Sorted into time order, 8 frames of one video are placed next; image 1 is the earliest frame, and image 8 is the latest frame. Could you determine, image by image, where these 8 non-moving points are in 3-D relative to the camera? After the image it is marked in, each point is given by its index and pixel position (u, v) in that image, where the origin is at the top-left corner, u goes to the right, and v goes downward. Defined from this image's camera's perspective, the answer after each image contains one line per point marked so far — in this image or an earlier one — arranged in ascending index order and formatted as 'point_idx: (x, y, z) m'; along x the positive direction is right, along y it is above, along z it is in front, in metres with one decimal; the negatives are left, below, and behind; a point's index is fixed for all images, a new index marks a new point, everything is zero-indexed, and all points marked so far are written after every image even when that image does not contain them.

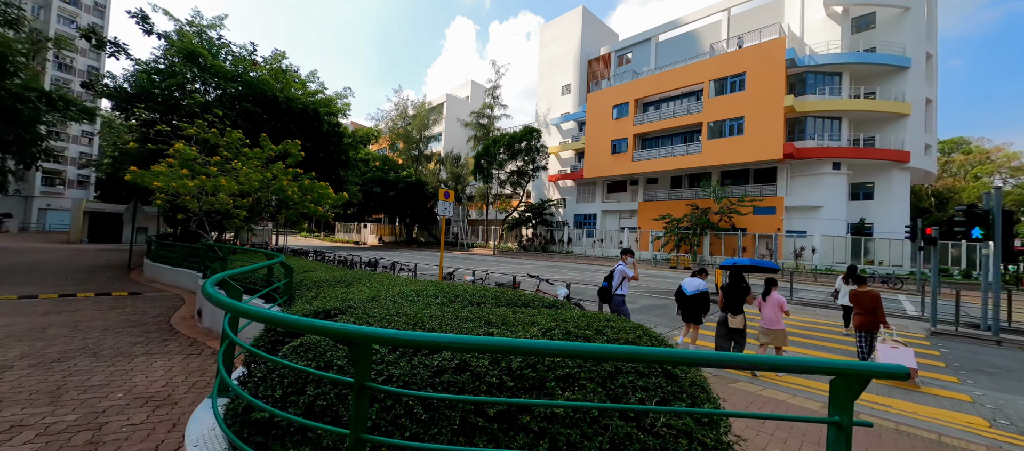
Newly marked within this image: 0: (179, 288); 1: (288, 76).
0: (-8.2, -1.6, +9.0) m
1: (-7.6, +5.0, +12.3) m
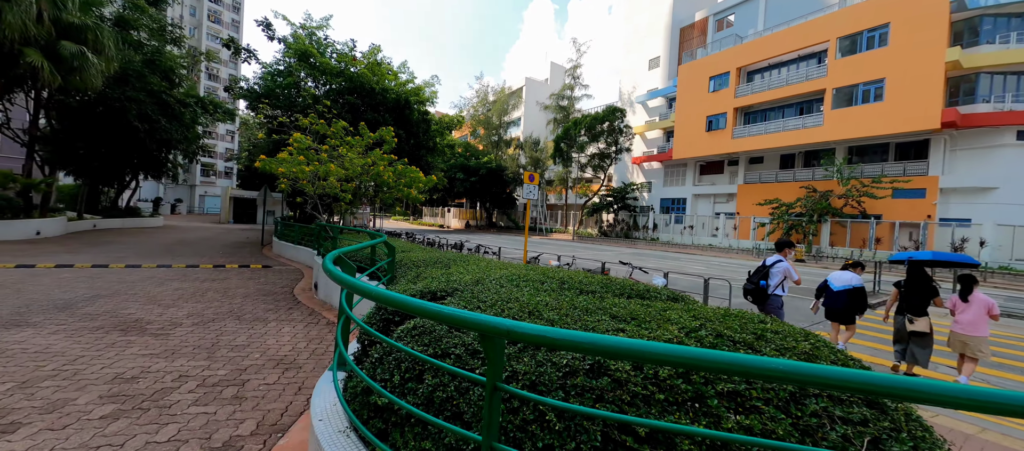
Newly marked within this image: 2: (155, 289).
0: (-6.0, -1.1, +10.3) m
1: (-4.7, +5.6, +13.1) m
2: (-5.9, -1.0, +6.0) m
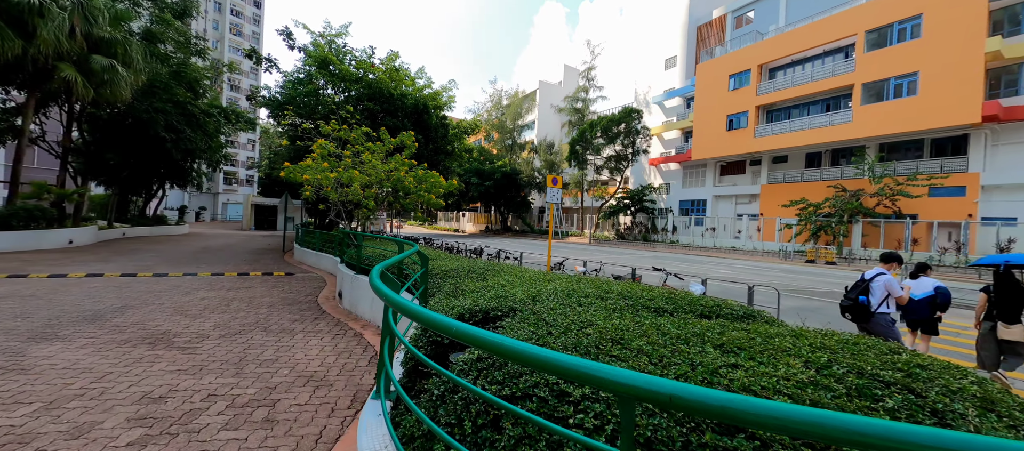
0: (-5.3, -1.3, +10.2) m
1: (-4.0, +5.4, +13.1) m
2: (-5.4, -1.2, +5.9) m
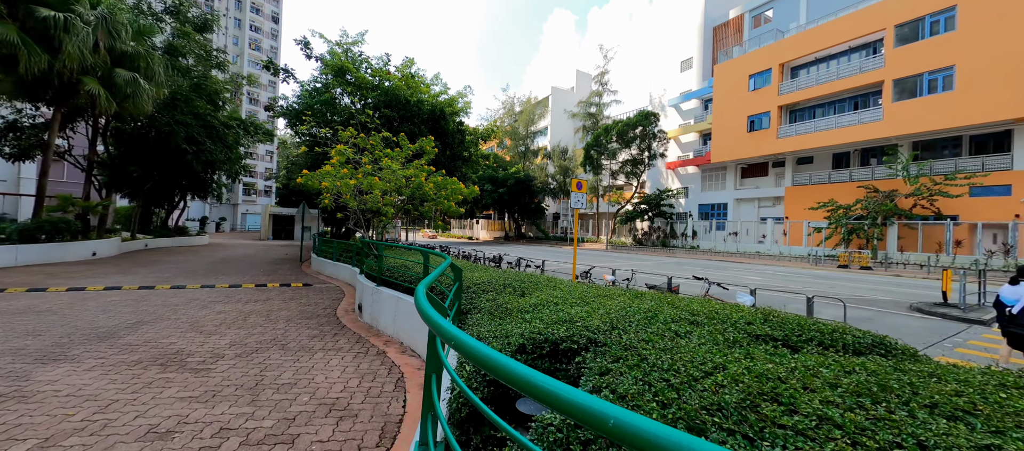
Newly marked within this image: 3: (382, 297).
0: (-4.7, -1.5, +10.0) m
1: (-3.4, +5.1, +13.0) m
2: (-4.9, -1.4, +5.7) m
3: (-1.9, -1.0, +5.2) m
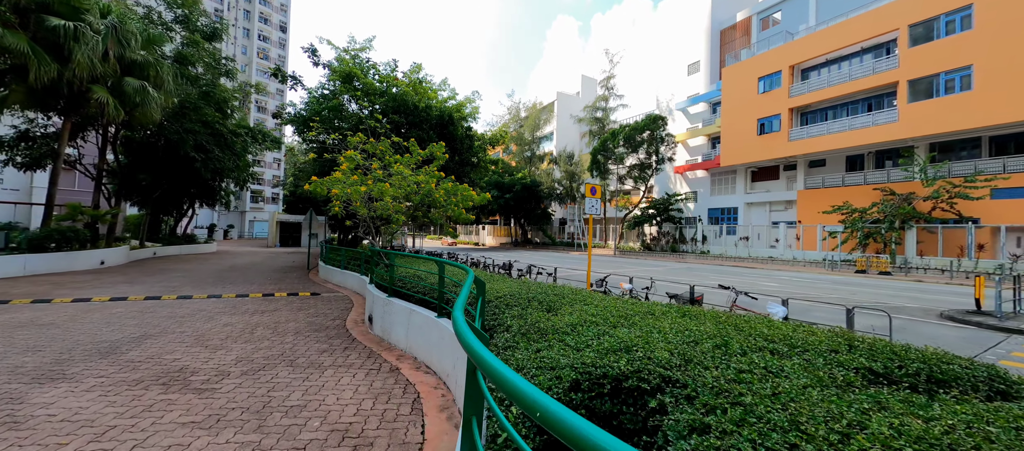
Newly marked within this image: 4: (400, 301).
0: (-4.4, -1.7, +9.8) m
1: (-3.1, +4.9, +12.8) m
2: (-4.7, -1.5, +5.5) m
3: (-1.6, -1.1, +5.0) m
4: (-1.6, -1.0, +5.0) m
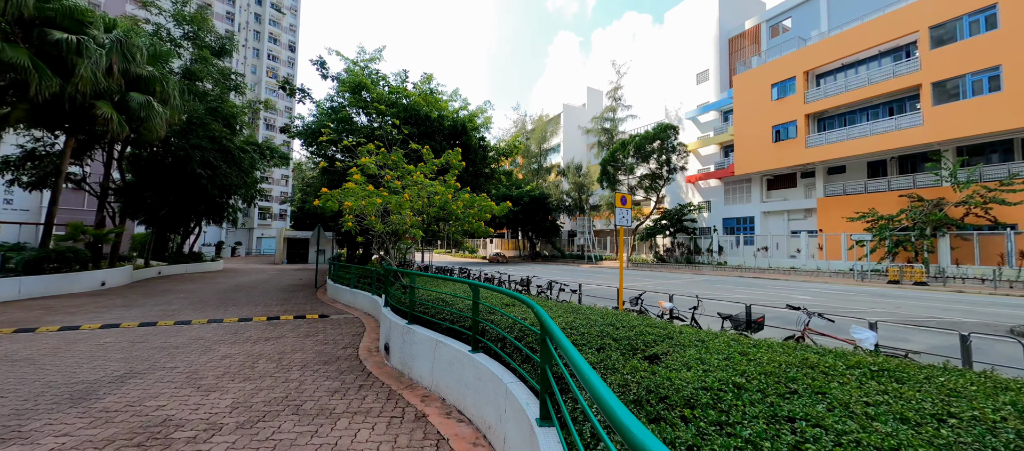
0: (-3.8, -2.1, +9.1) m
1: (-2.6, +4.4, +12.4) m
2: (-4.2, -1.8, +4.8) m
3: (-1.1, -1.3, +4.3) m
4: (-1.1, -1.2, +4.4) m
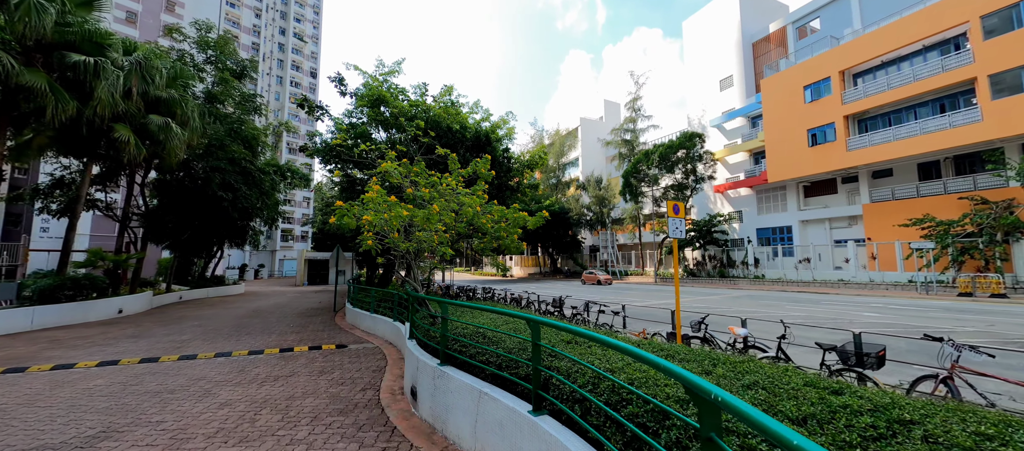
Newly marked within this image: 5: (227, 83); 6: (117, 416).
0: (-3.0, -2.6, +8.3) m
1: (-1.7, +3.8, +11.8) m
2: (-3.6, -2.0, +4.1) m
3: (-0.6, -1.5, +3.4) m
4: (-0.5, -1.4, +3.5) m
5: (-12.2, +6.1, +15.7) m
6: (-4.2, -2.0, +3.9) m
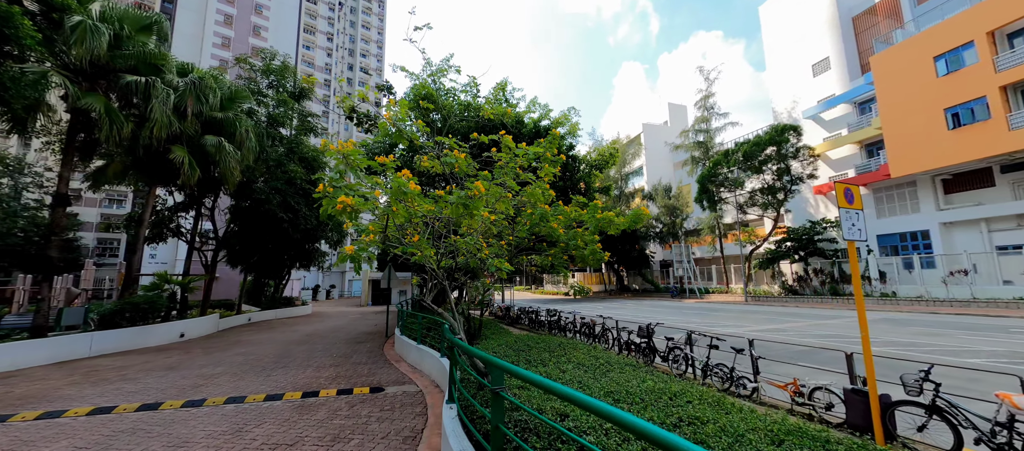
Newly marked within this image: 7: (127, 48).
0: (-1.6, -2.8, +6.7) m
1: (0.0, +3.5, +10.2) m
2: (-2.8, -2.1, +2.6) m
3: (0.0, -1.4, +1.5) m
4: (+0.1, -1.3, +1.6) m
5: (-9.8, +5.2, +15.8) m
6: (-3.5, -2.1, +2.5) m
7: (-9.7, +4.5, +9.3) m
